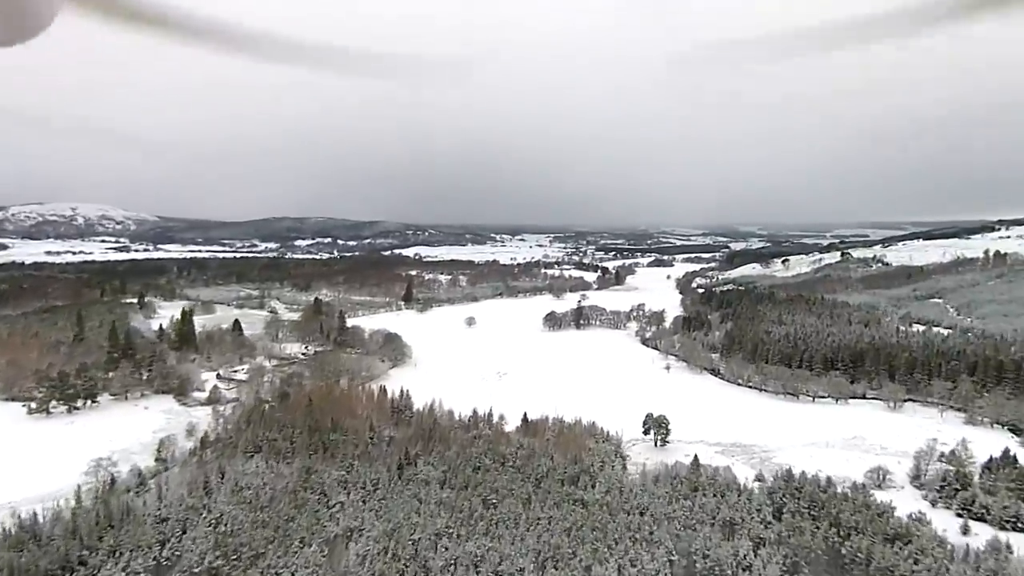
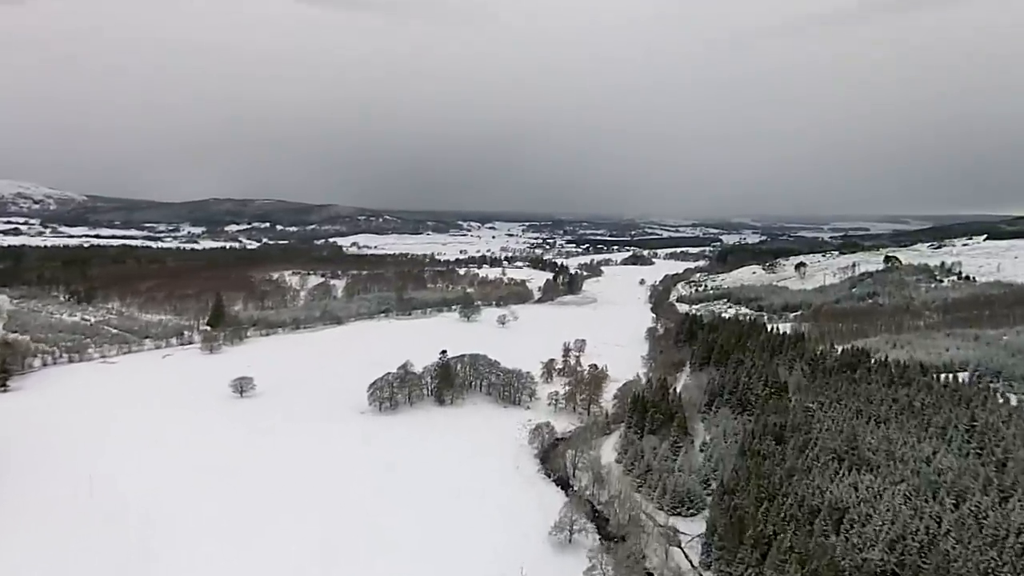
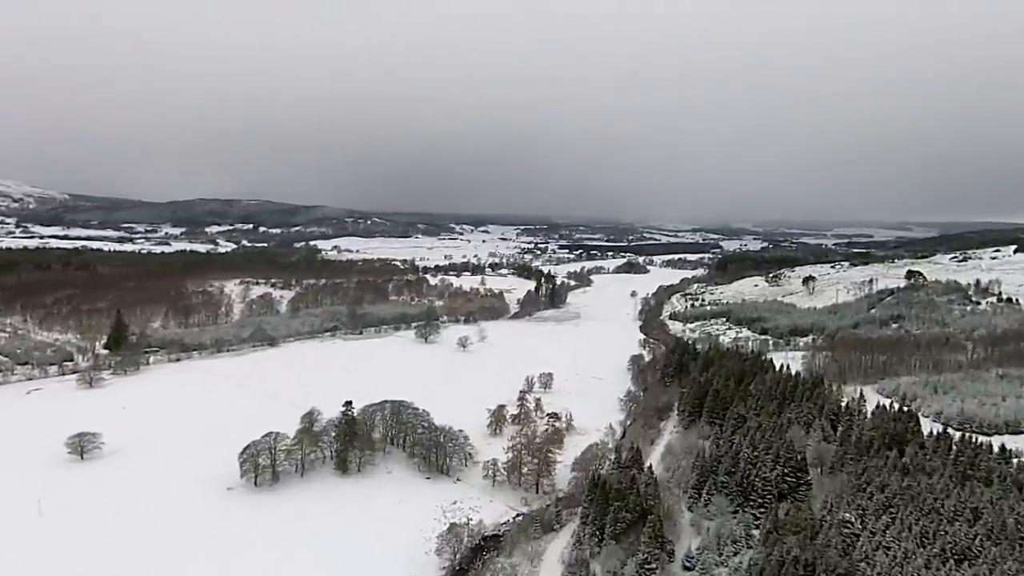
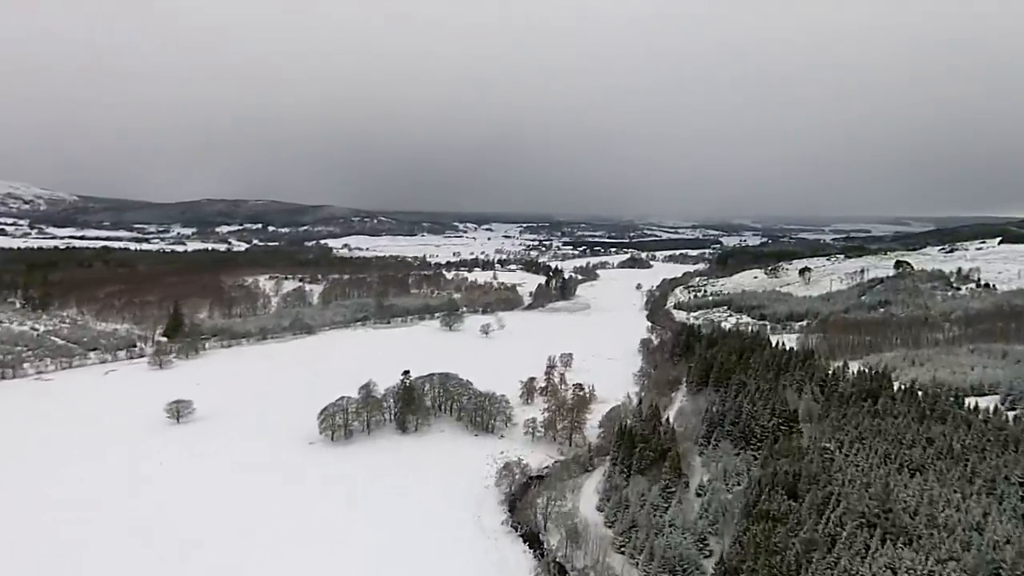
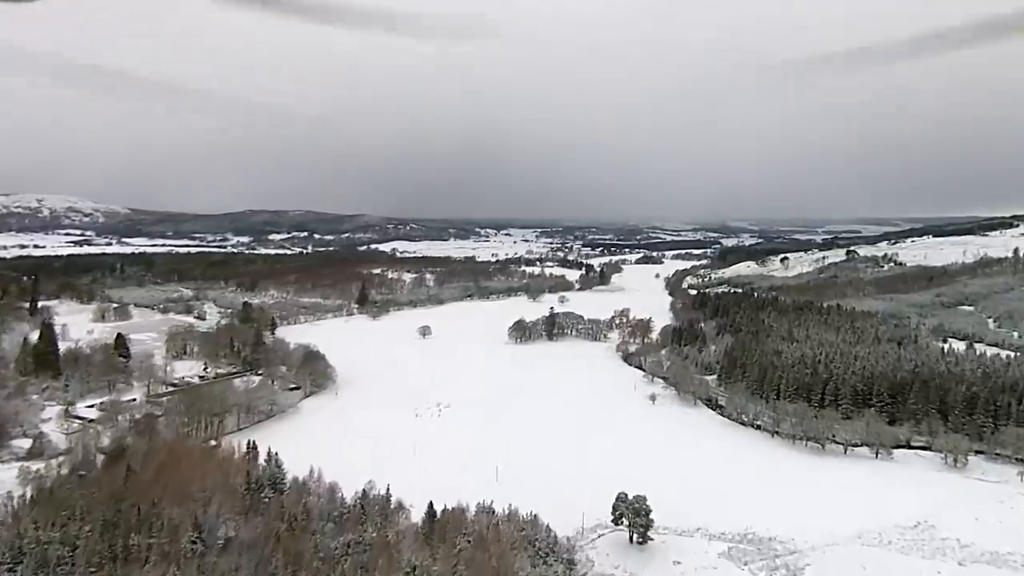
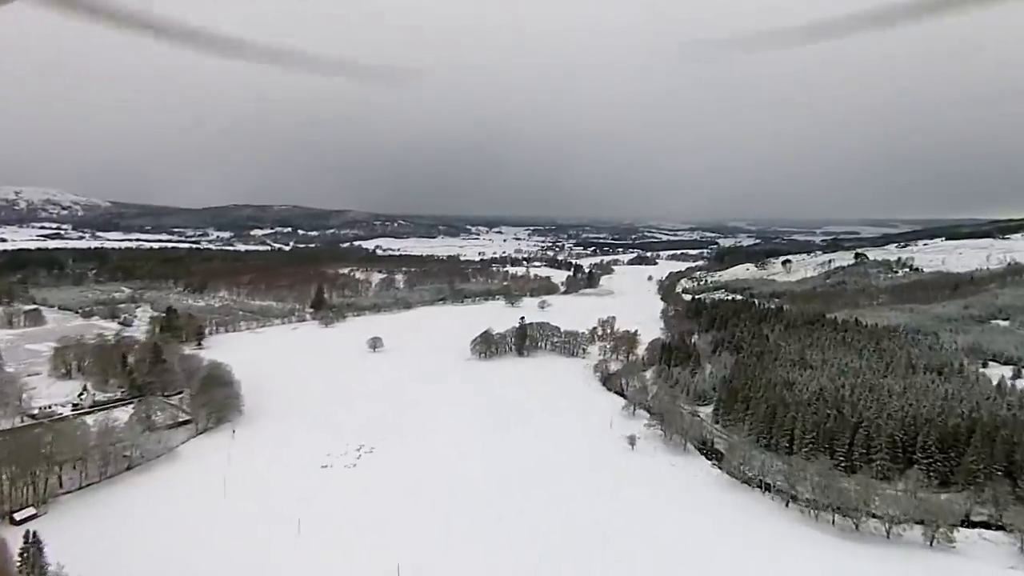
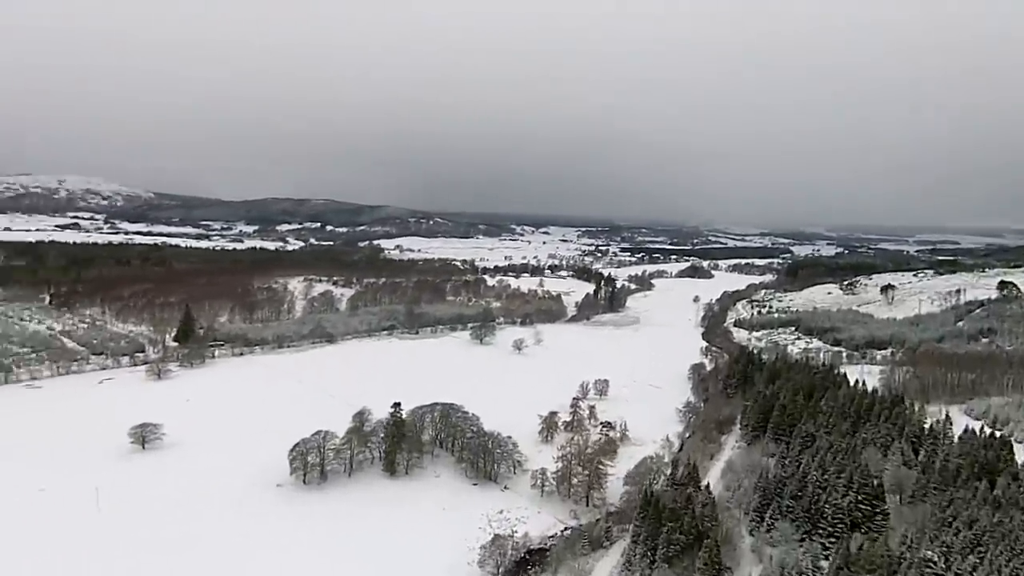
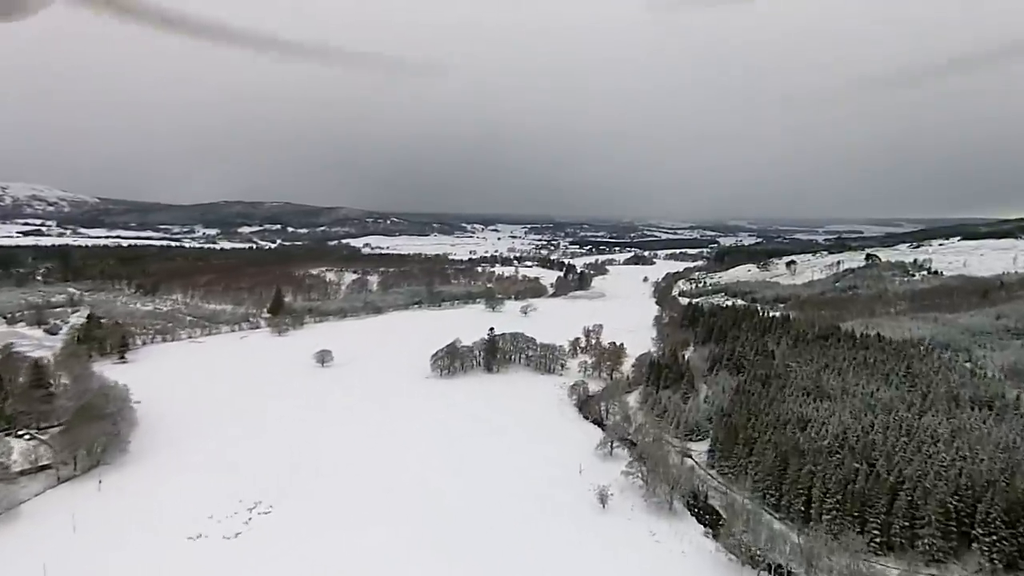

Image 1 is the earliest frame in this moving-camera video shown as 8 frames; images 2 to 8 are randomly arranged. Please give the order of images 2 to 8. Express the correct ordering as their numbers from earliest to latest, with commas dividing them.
5, 6, 8, 2, 4, 3, 7
